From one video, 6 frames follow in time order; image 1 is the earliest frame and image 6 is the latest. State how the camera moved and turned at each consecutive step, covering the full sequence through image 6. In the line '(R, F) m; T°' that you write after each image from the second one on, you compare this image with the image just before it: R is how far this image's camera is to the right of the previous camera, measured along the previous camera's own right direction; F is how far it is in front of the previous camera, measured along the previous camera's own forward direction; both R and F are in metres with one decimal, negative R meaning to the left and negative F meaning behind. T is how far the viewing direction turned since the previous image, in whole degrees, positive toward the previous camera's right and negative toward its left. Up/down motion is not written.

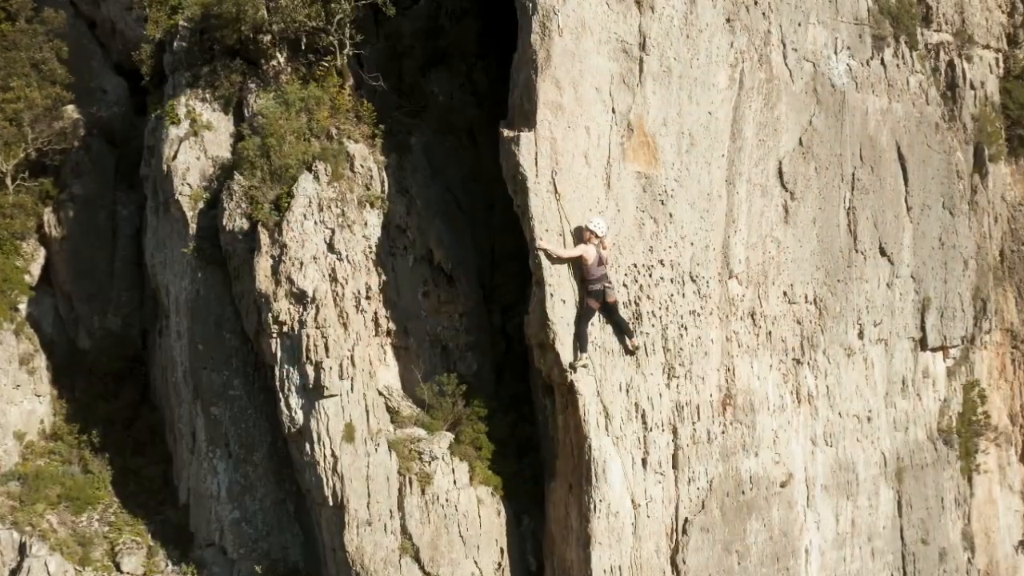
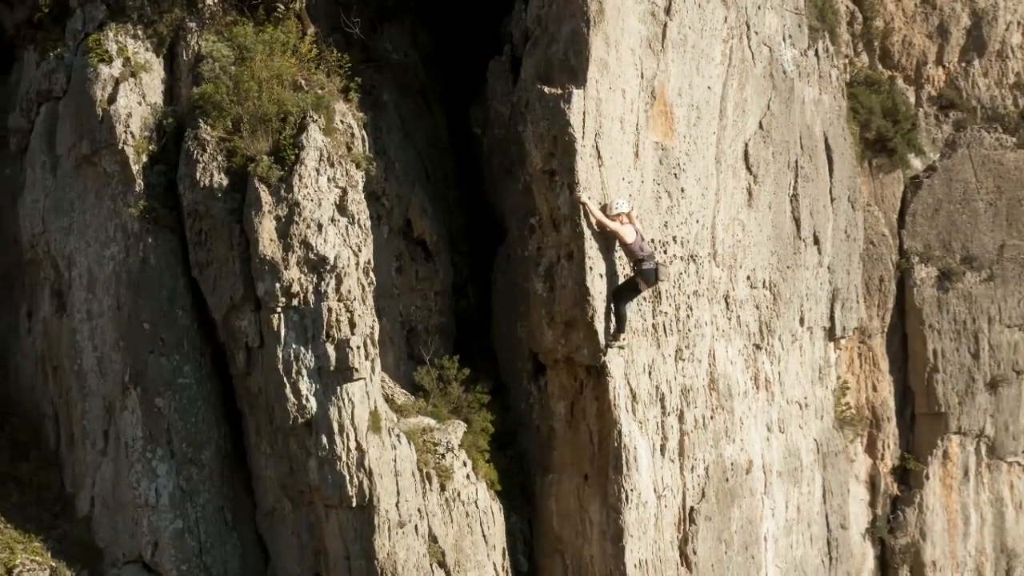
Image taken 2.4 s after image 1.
(-3.3, +1.5) m; +18°
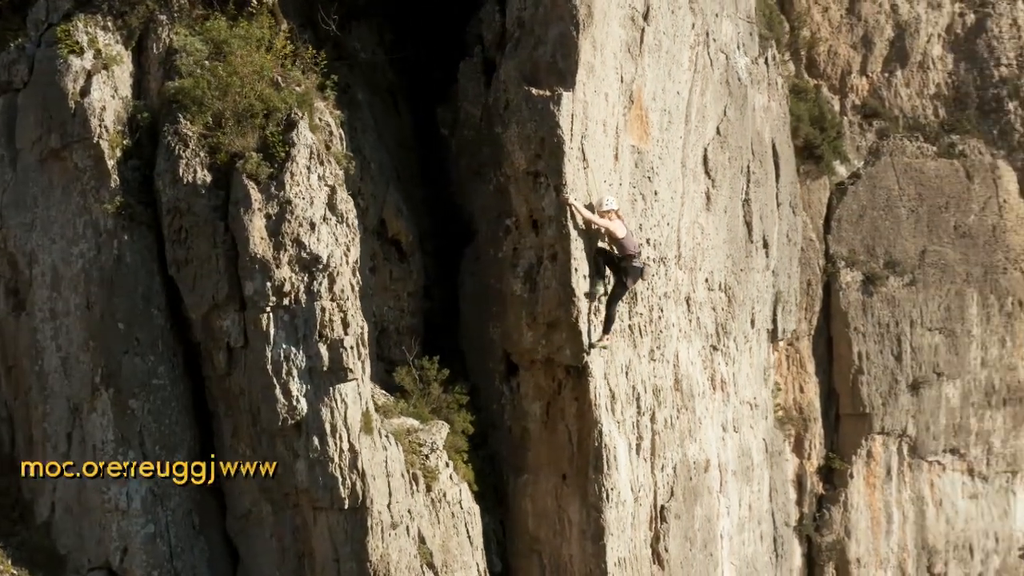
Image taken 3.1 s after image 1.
(-0.9, 0.0) m; +6°
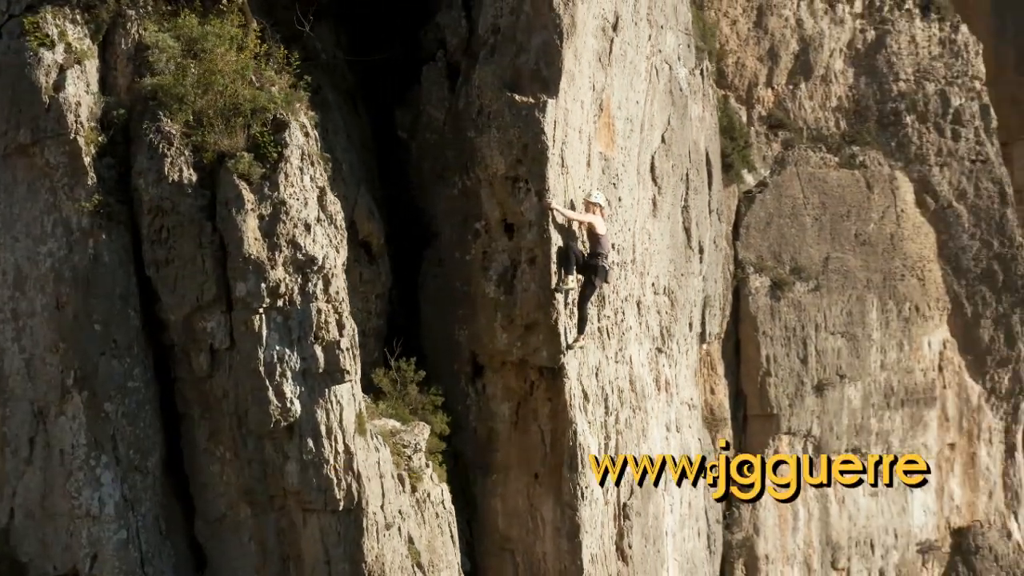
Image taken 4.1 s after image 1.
(-1.1, -0.1) m; +7°
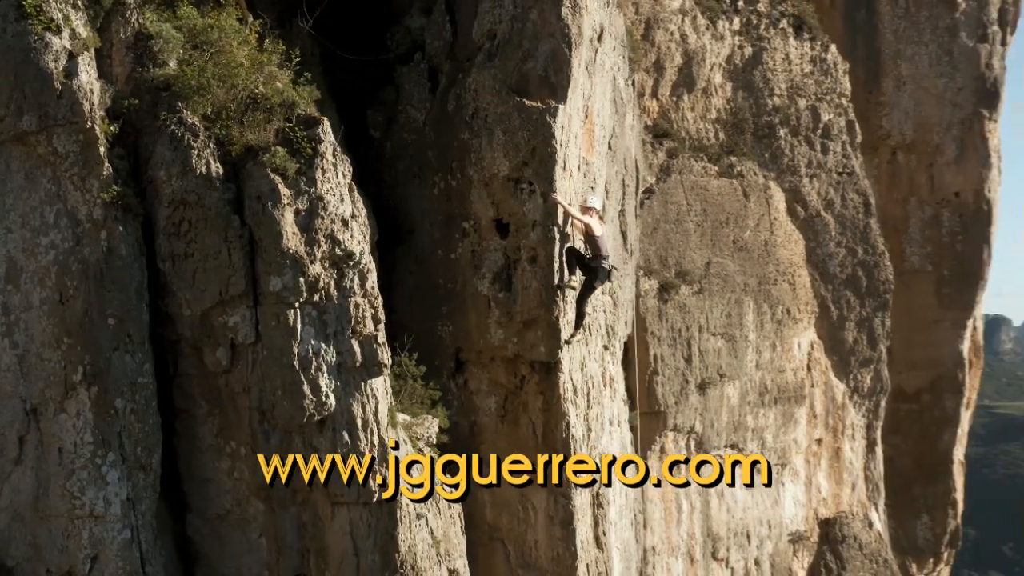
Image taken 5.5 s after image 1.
(-1.9, -0.1) m; +10°
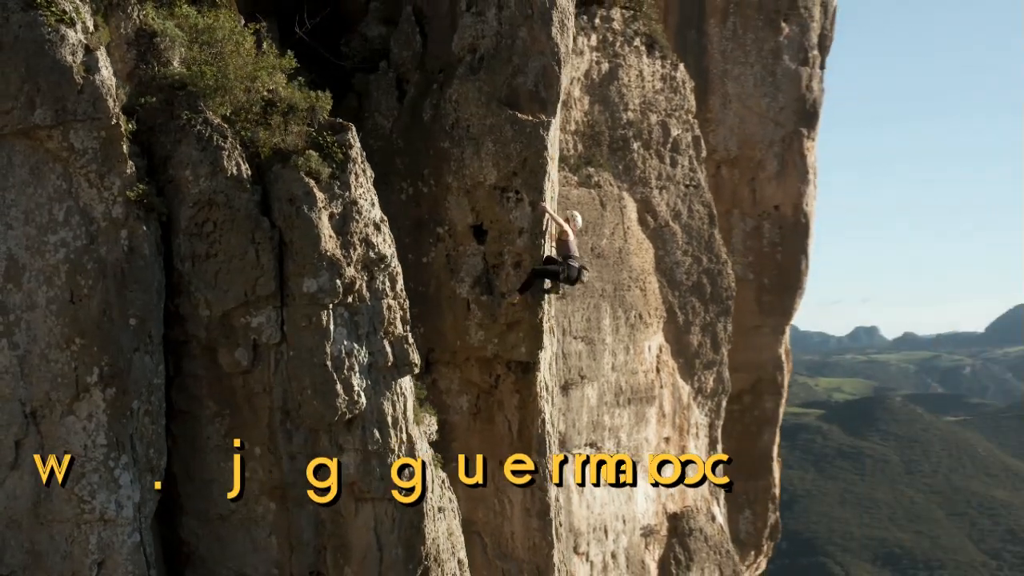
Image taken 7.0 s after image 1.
(-2.1, -0.2) m; +12°
